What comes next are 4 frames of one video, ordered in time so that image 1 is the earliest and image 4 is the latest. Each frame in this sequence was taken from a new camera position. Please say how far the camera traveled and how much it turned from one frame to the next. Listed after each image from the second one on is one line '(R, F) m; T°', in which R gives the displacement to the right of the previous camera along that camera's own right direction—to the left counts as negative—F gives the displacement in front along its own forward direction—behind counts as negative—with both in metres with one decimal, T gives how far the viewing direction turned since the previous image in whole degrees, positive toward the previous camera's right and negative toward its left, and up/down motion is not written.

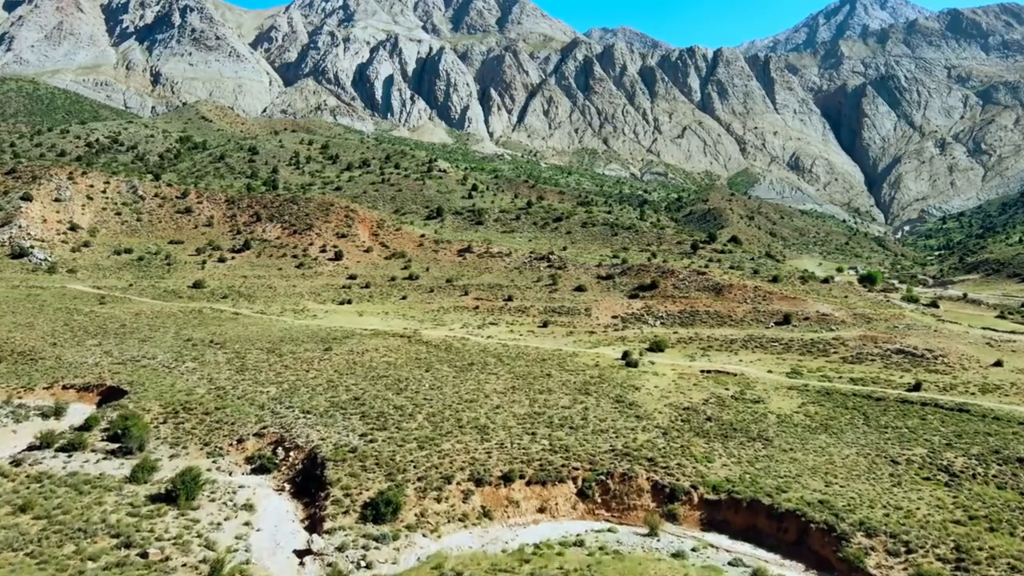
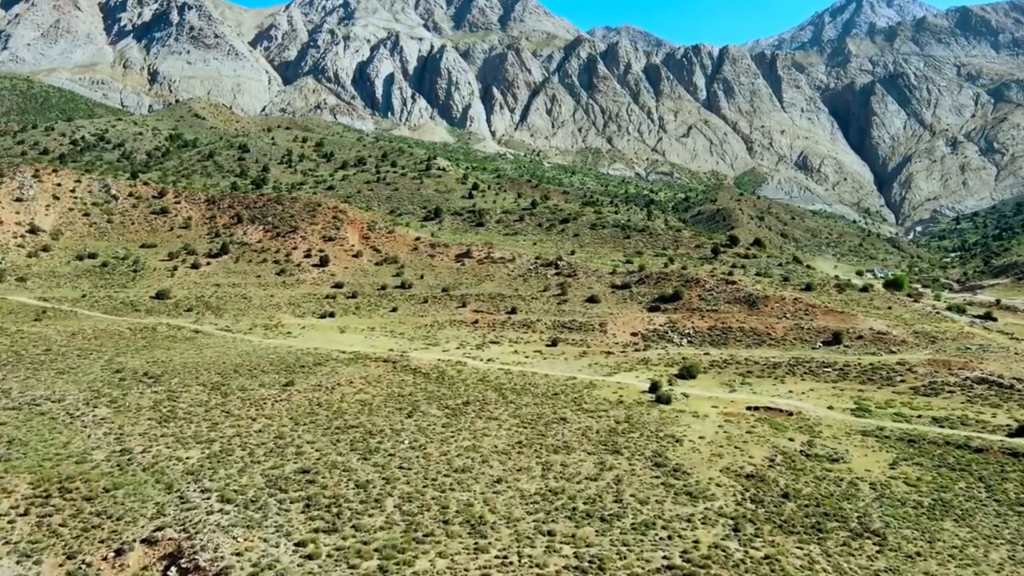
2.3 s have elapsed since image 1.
(-0.1, +8.4) m; 0°
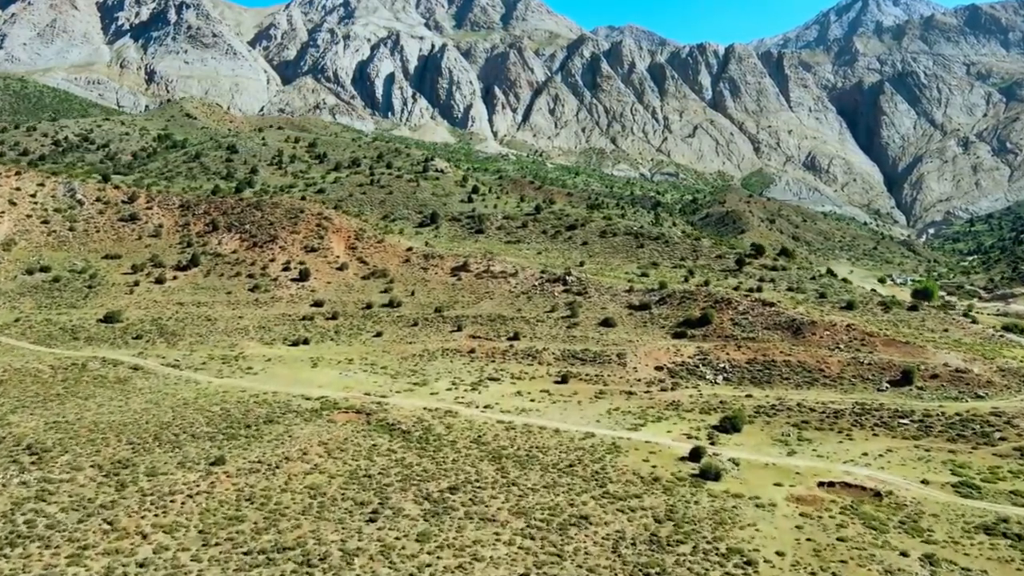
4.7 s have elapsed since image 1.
(0.0, +8.7) m; 0°
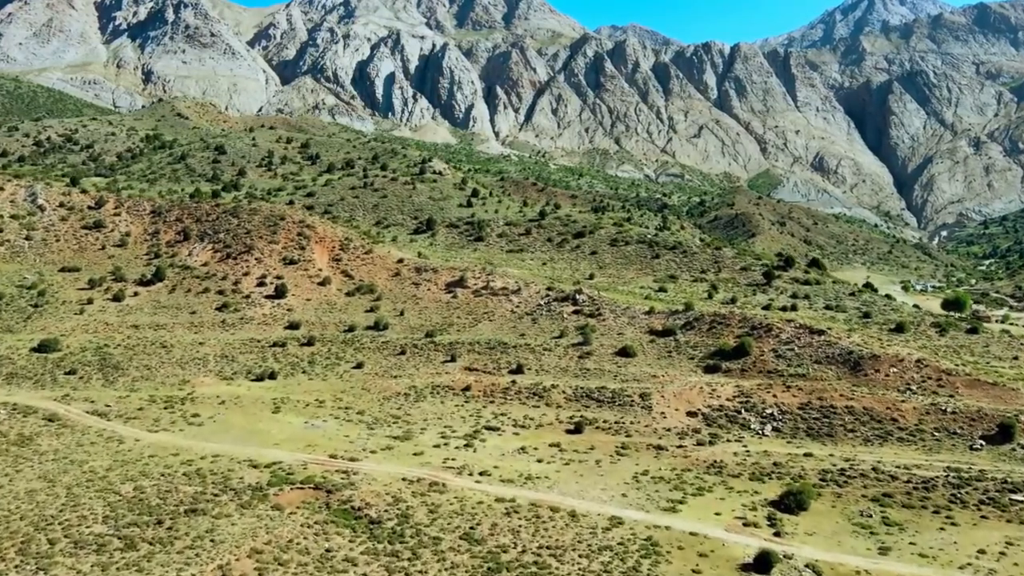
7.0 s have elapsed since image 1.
(0.0, +8.2) m; 0°
